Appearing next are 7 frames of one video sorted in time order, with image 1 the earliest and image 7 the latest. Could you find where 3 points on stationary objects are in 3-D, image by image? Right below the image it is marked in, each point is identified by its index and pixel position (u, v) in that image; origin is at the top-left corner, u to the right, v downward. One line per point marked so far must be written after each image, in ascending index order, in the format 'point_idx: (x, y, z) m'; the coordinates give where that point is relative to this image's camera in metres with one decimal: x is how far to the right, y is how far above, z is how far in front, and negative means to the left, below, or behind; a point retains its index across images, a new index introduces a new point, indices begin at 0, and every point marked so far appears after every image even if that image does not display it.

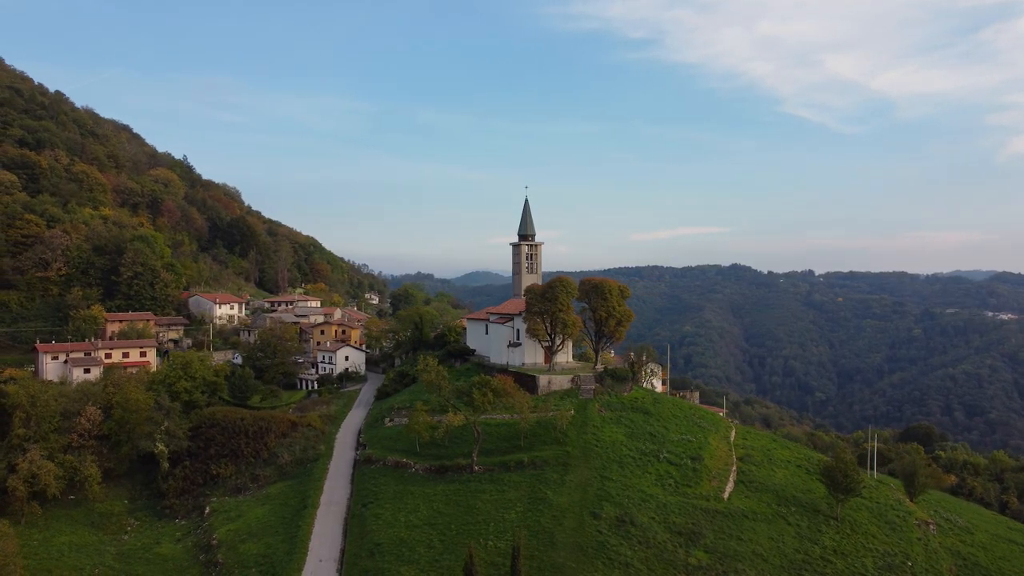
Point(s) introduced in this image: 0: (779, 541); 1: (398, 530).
0: (+8.2, -7.9, +19.3) m
1: (-3.6, -7.6, +19.6) m
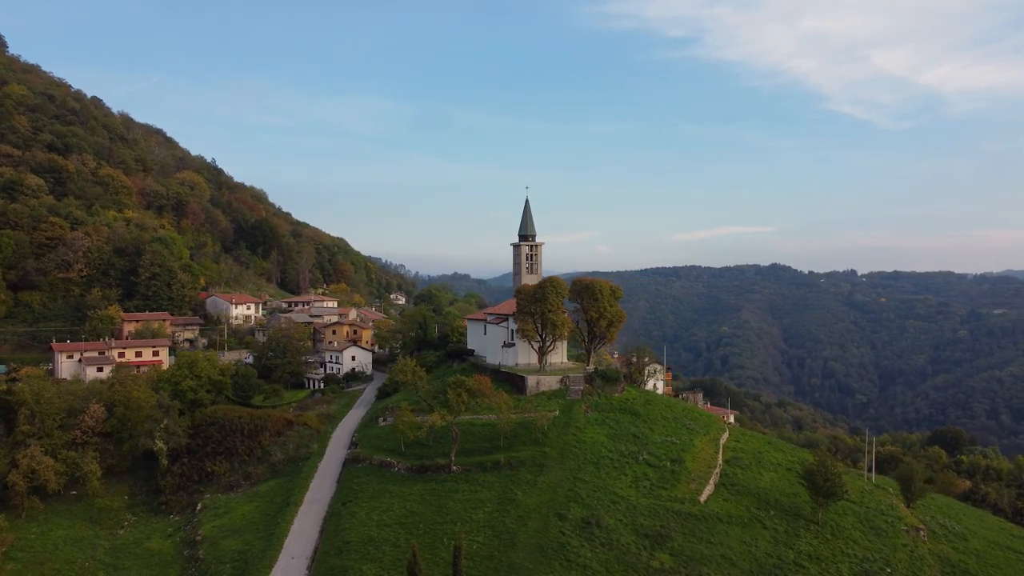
0: (+7.2, -7.9, +19.0) m
1: (-4.5, -7.6, +19.7) m
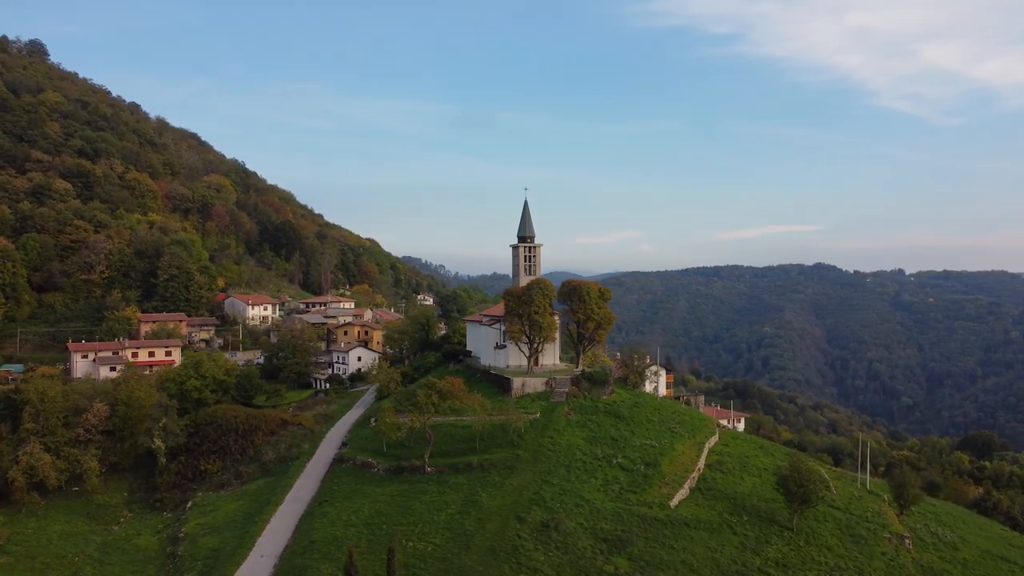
0: (+6.1, -7.9, +18.8) m
1: (-5.7, -7.7, +19.9) m
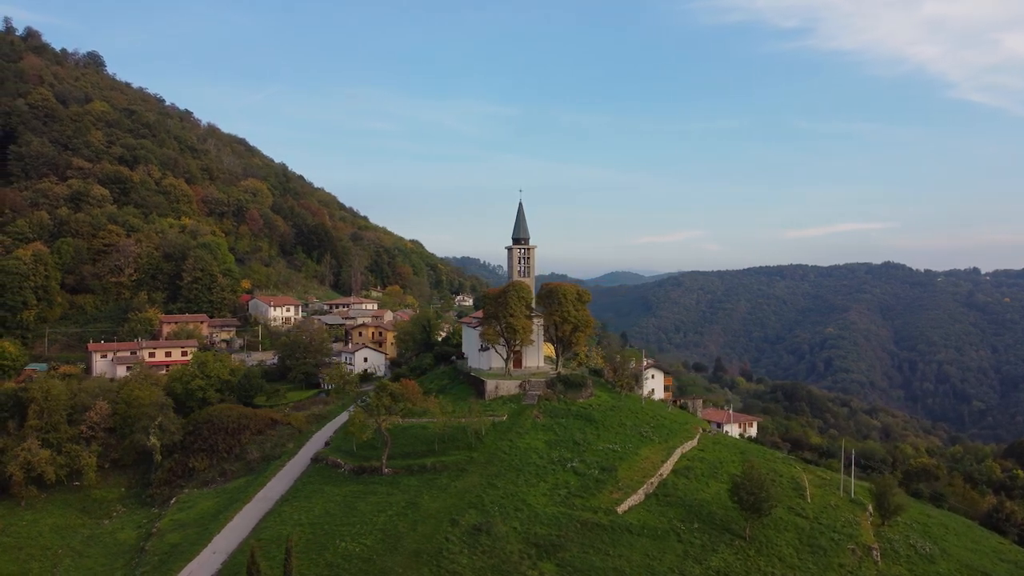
0: (+4.2, -8.0, +18.5) m
1: (-7.5, -7.8, +20.3) m
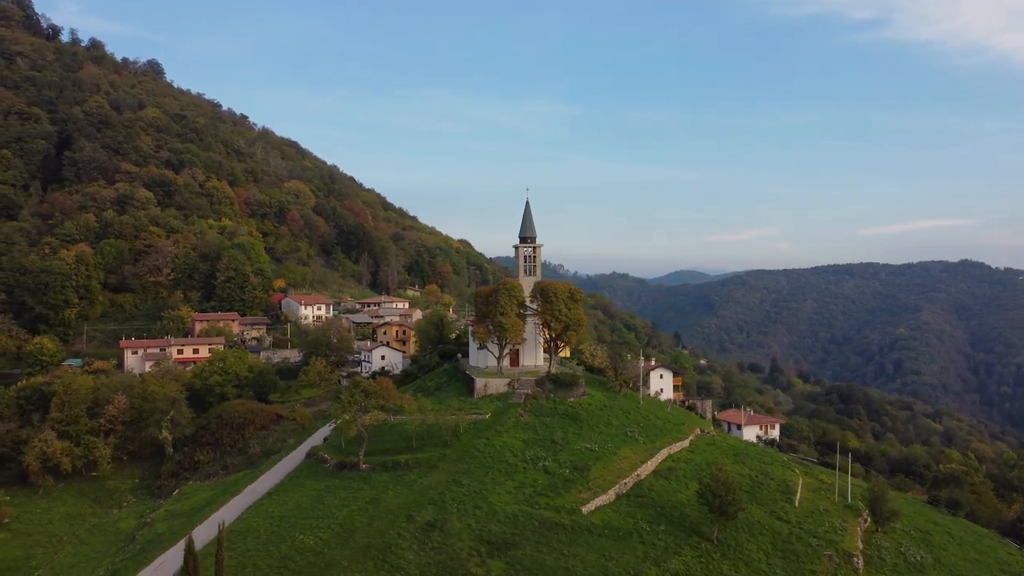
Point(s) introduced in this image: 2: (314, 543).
0: (+2.8, -8.0, +18.4) m
1: (-8.7, -7.8, +20.9) m
2: (-5.6, -7.2, +17.6) m
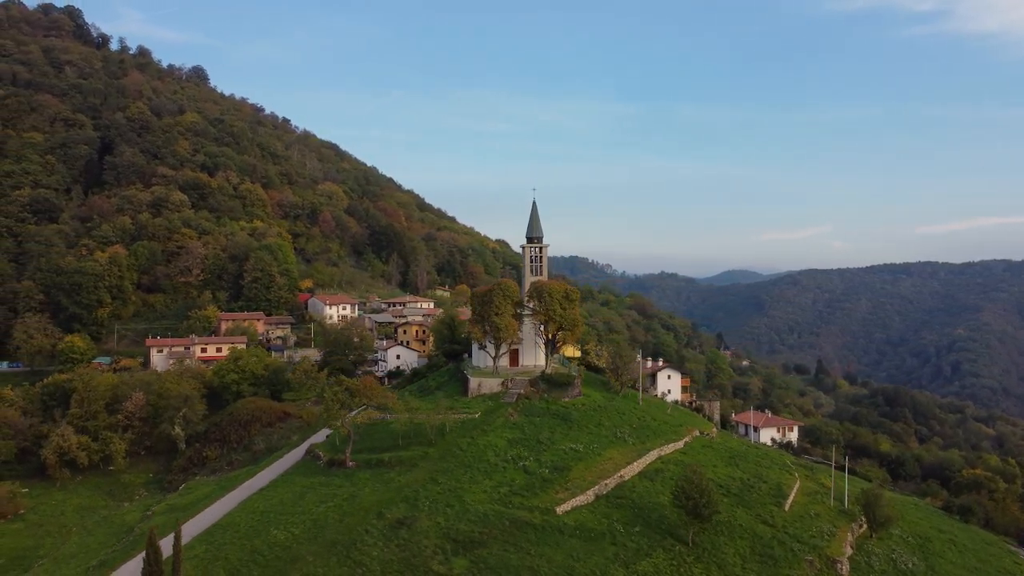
0: (+1.9, -8.0, +18.4) m
1: (-9.5, -7.8, +21.5) m
2: (-6.6, -7.2, +18.0) m
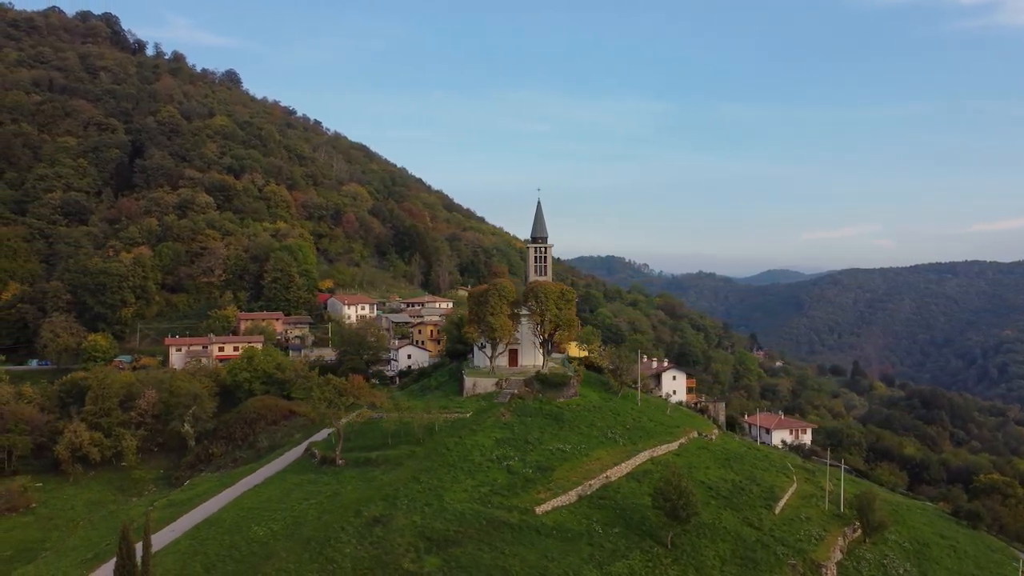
0: (+1.1, -8.0, +18.5) m
1: (-10.1, -7.9, +22.1) m
2: (-7.3, -7.3, +18.4) m
